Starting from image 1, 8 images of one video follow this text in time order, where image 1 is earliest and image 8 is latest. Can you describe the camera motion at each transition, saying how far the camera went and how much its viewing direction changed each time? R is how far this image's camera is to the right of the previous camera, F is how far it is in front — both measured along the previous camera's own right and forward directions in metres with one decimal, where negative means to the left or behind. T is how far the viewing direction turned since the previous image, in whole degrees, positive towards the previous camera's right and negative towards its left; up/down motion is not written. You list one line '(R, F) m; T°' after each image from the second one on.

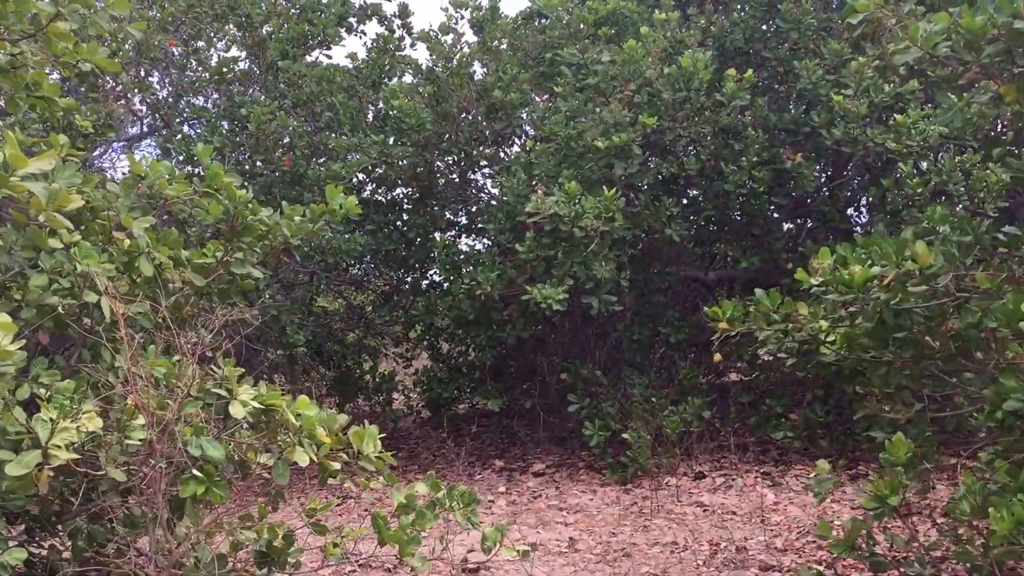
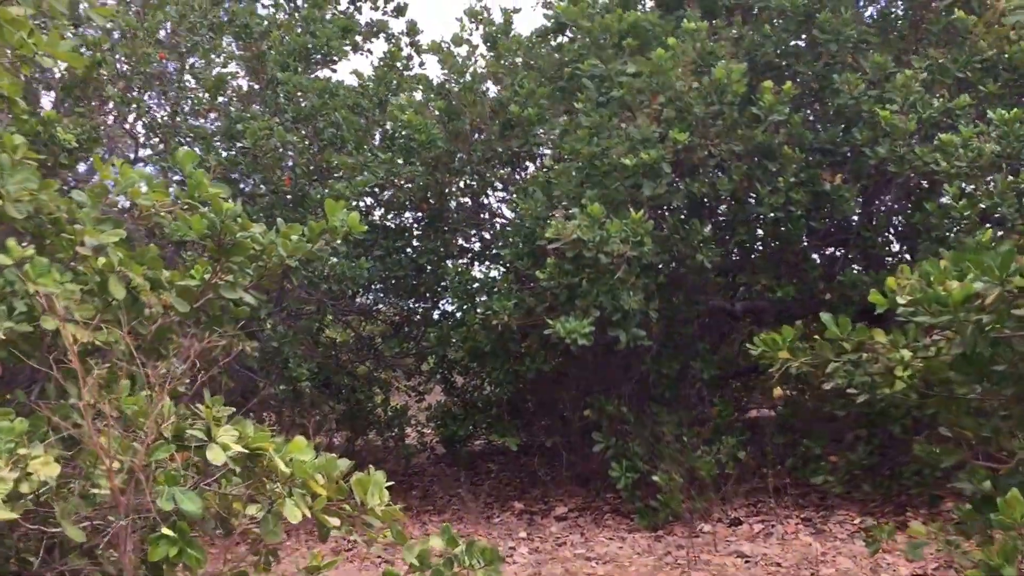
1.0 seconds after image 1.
(-0.1, +0.4) m; -1°
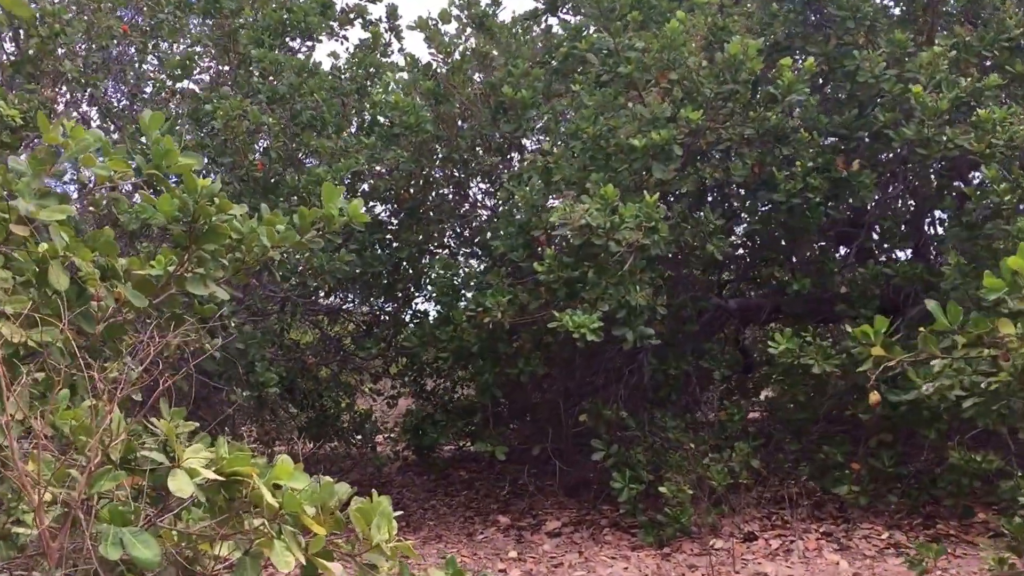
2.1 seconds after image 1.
(-0.2, +0.5) m; +2°
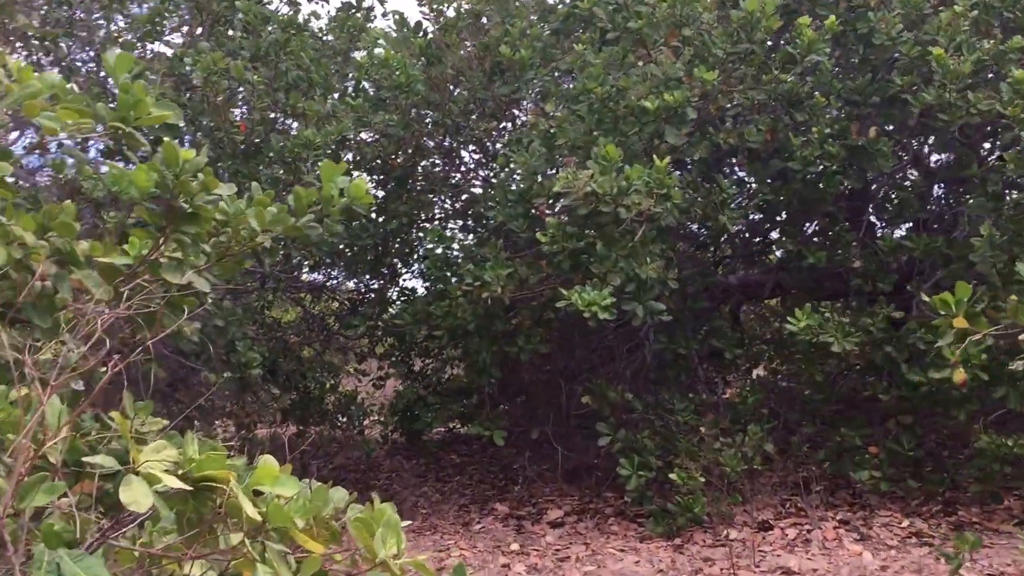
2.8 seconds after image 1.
(-0.1, +0.4) m; +1°
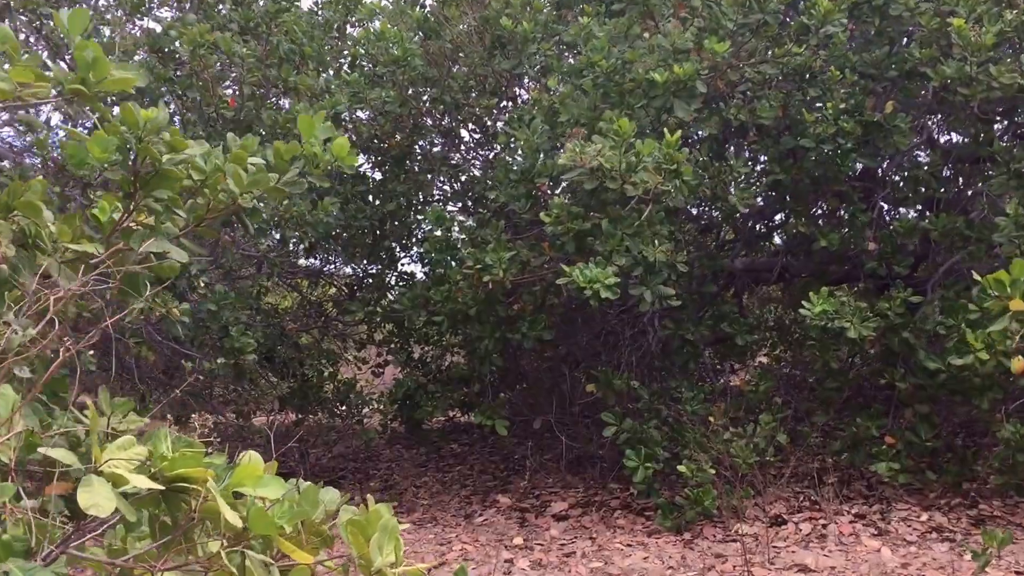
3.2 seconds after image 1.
(0.0, +0.2) m; 0°
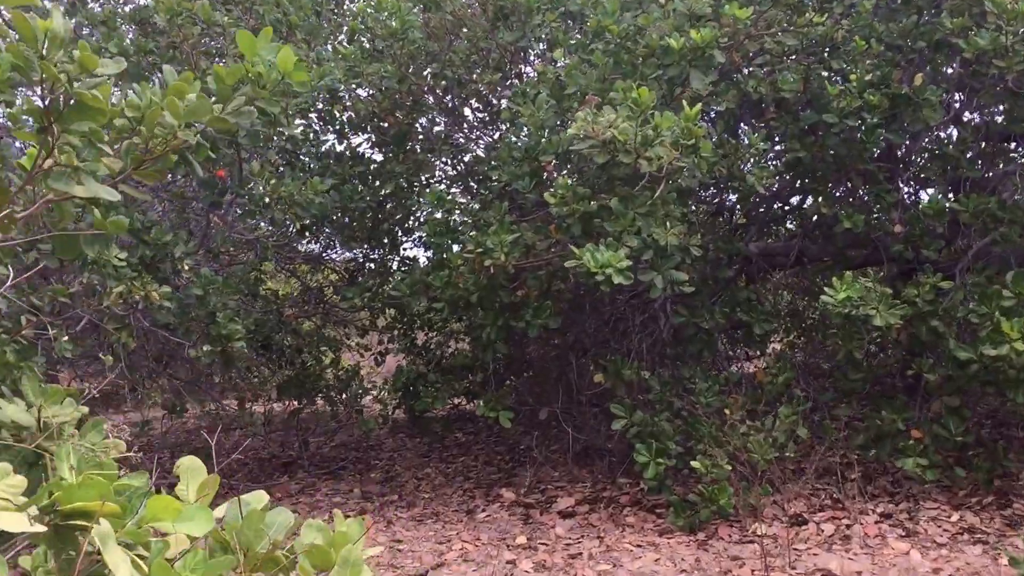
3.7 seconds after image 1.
(0.0, +0.3) m; -1°
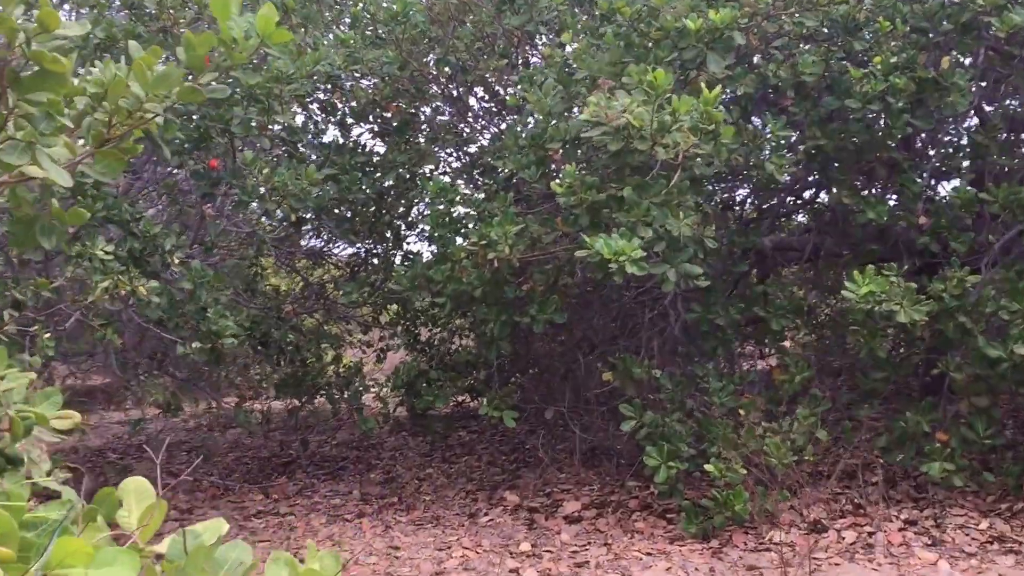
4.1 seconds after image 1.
(0.0, +0.2) m; 0°
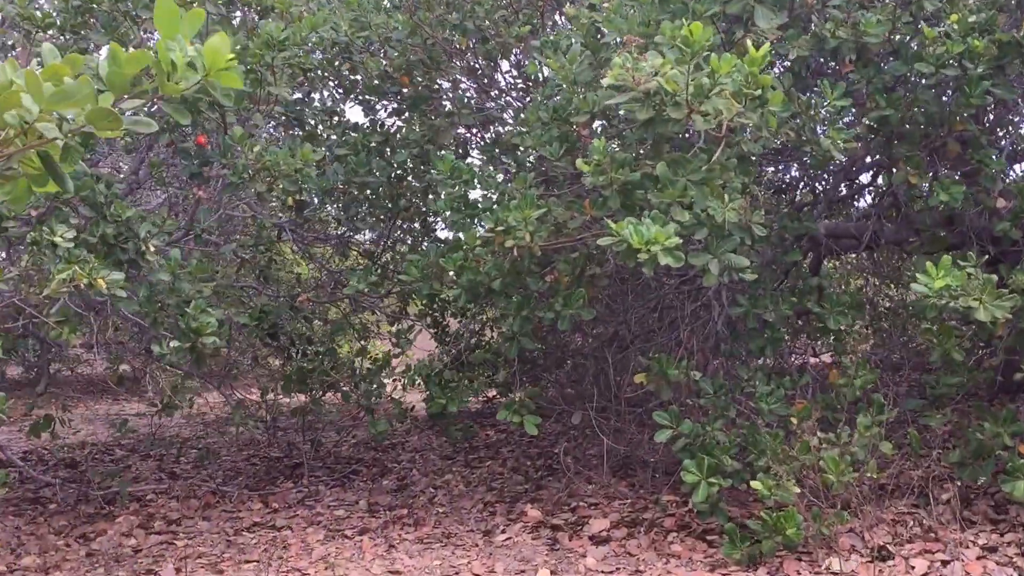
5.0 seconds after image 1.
(+0.1, +0.5) m; -2°
